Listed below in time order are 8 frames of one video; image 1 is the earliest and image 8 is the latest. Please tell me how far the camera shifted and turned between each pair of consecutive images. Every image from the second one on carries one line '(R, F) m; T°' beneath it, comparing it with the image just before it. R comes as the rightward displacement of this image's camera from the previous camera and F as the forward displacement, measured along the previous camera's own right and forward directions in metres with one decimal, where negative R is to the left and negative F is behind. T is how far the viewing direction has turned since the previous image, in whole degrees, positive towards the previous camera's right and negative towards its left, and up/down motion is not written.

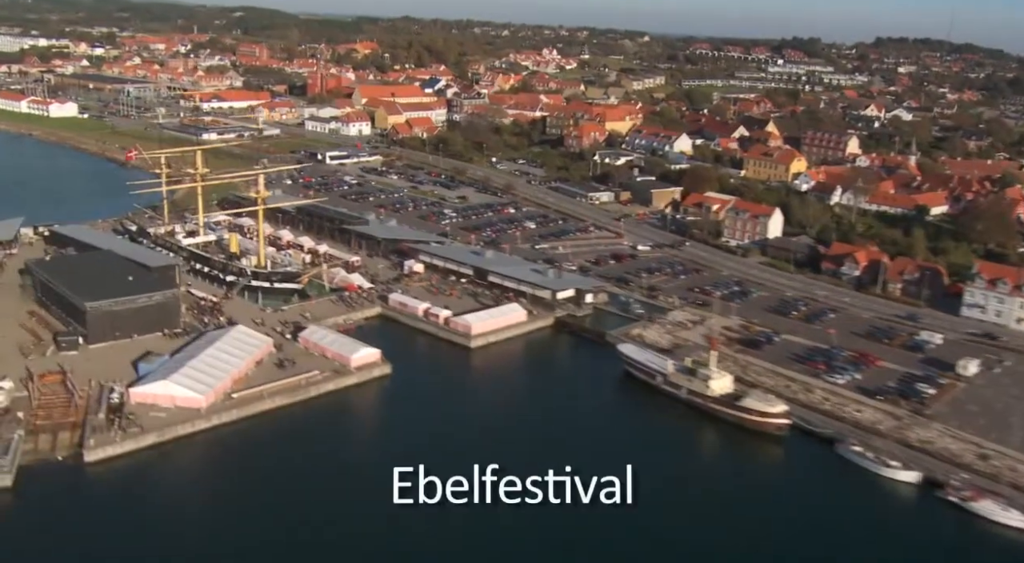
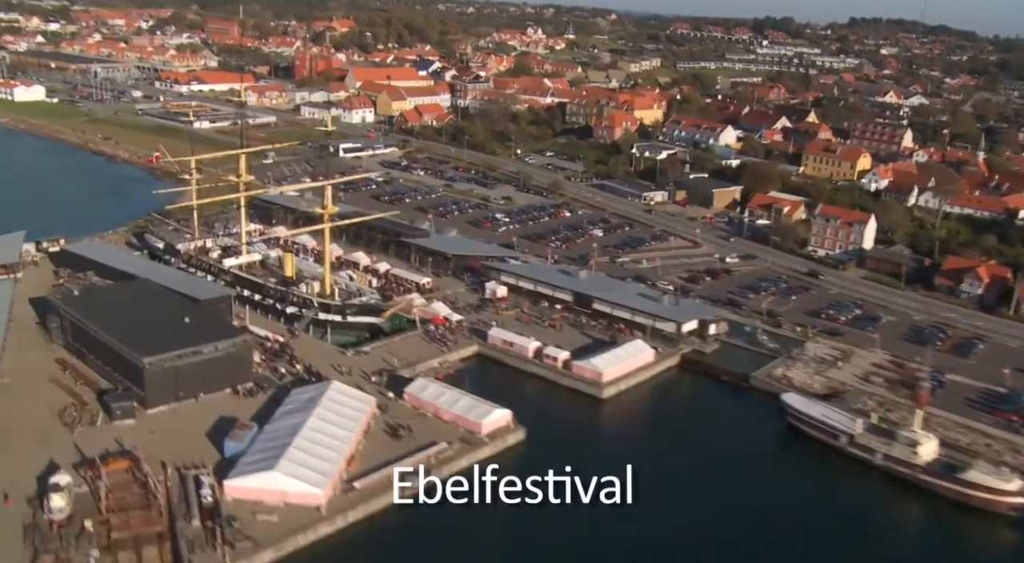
(-3.7, +3.6) m; +3°
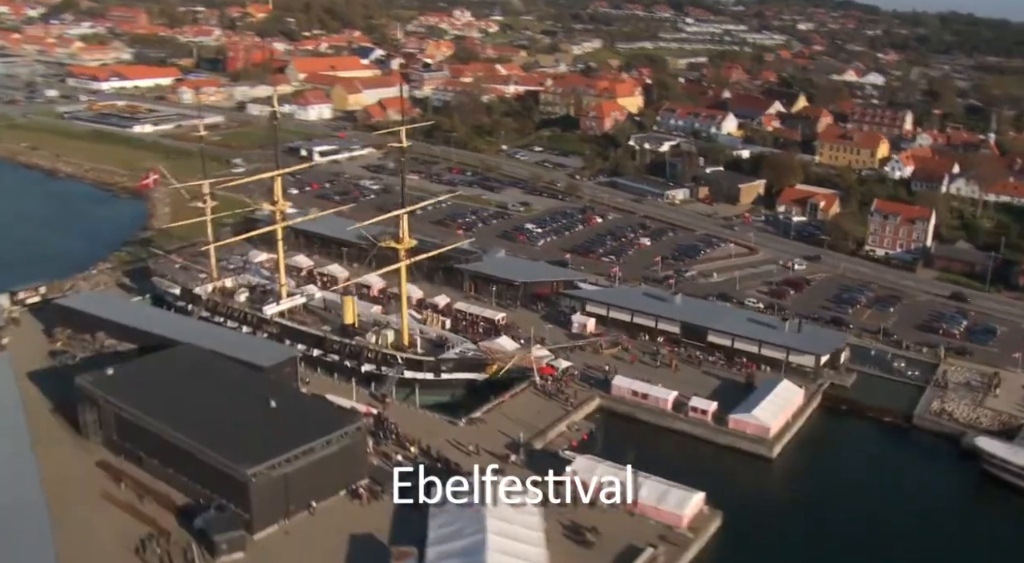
(-4.0, +3.4) m; +6°
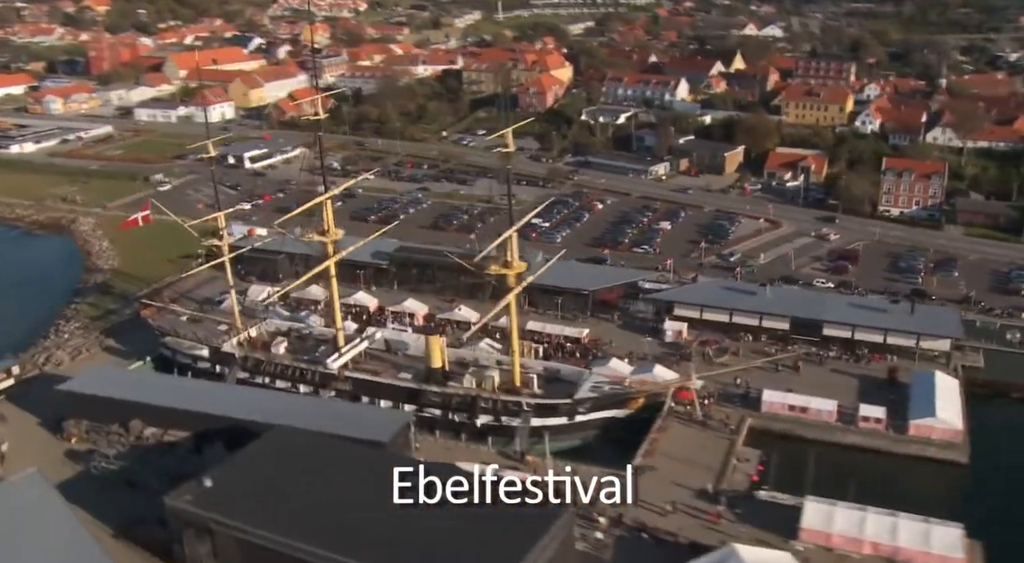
(-4.2, +2.9) m; +9°
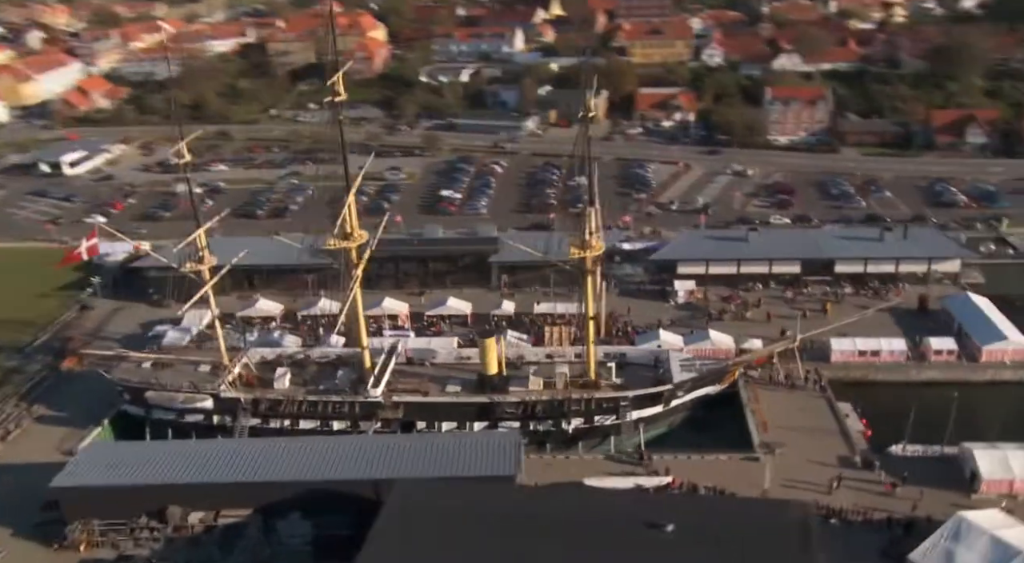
(-4.0, +2.4) m; +15°
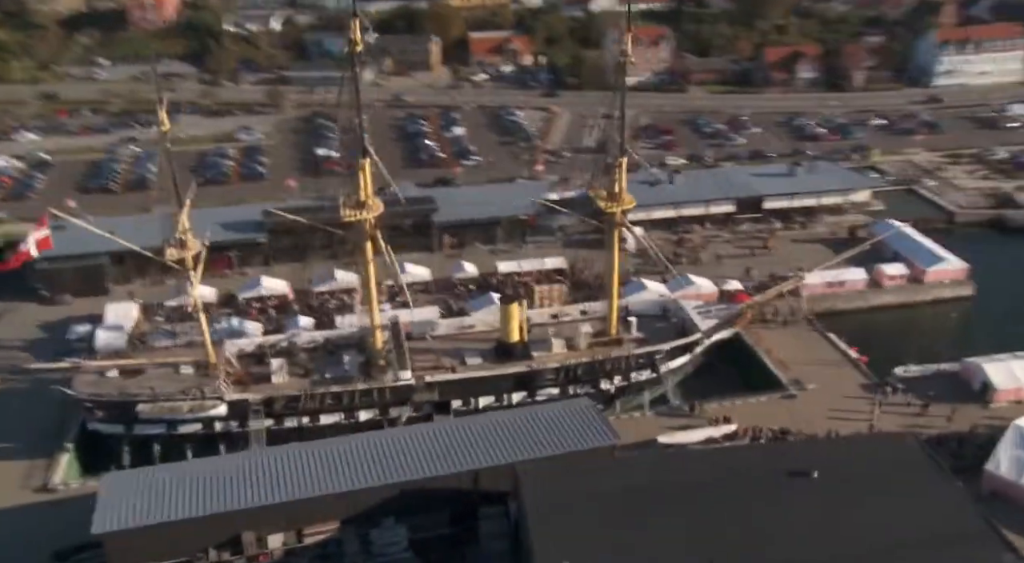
(-3.4, +1.1) m; +15°
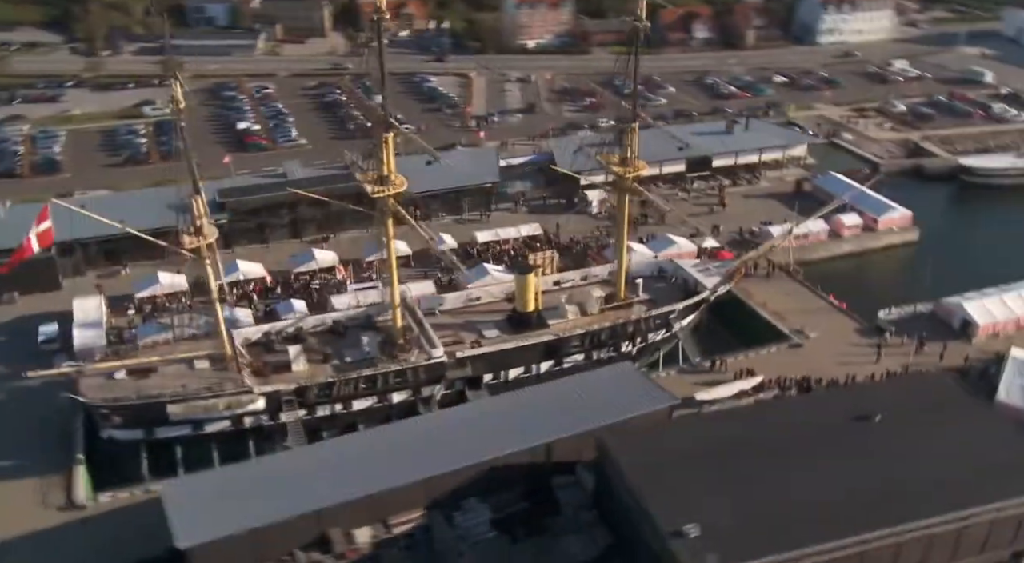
(-2.2, +0.3) m; +9°
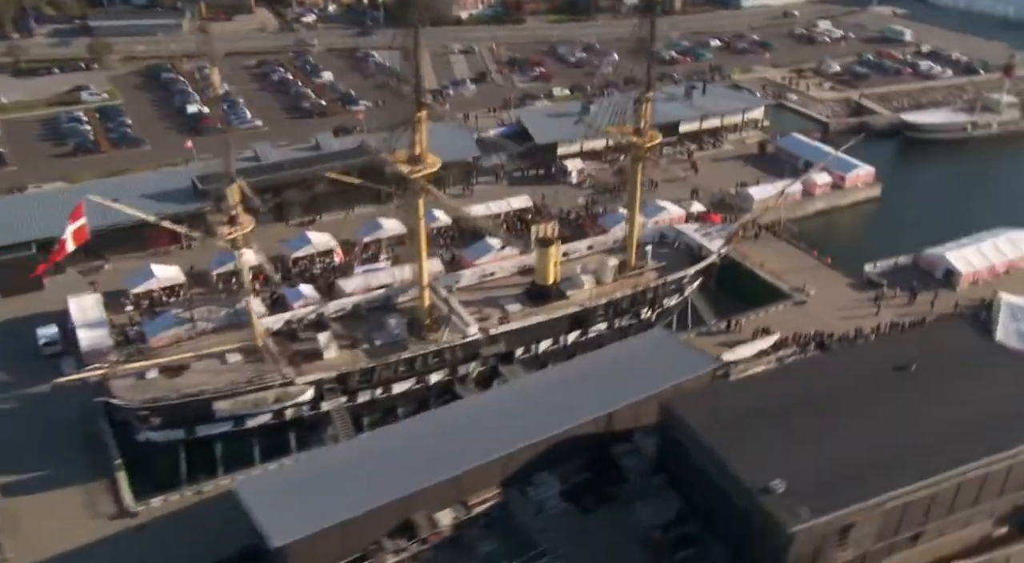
(-1.5, +0.1) m; +6°
